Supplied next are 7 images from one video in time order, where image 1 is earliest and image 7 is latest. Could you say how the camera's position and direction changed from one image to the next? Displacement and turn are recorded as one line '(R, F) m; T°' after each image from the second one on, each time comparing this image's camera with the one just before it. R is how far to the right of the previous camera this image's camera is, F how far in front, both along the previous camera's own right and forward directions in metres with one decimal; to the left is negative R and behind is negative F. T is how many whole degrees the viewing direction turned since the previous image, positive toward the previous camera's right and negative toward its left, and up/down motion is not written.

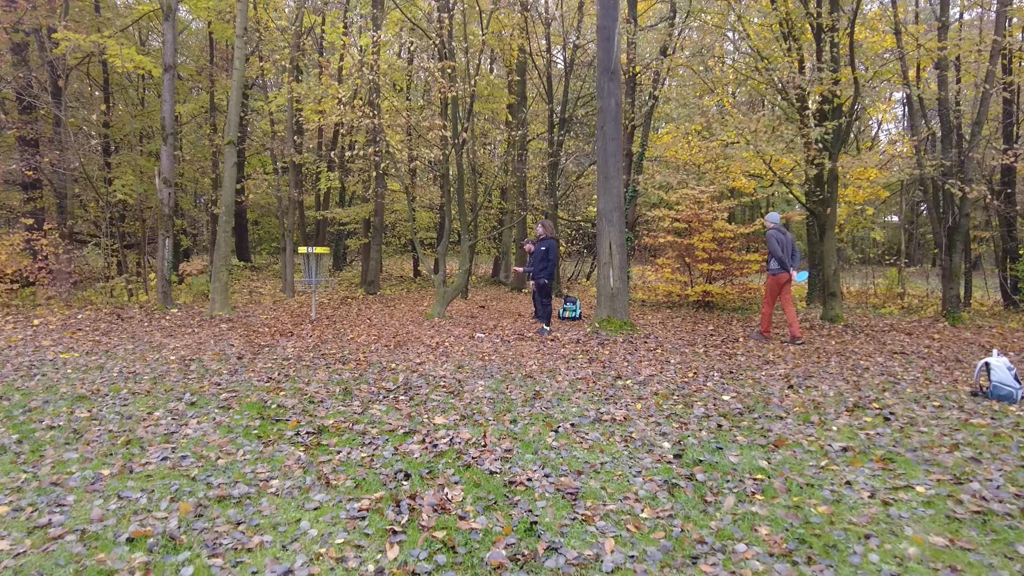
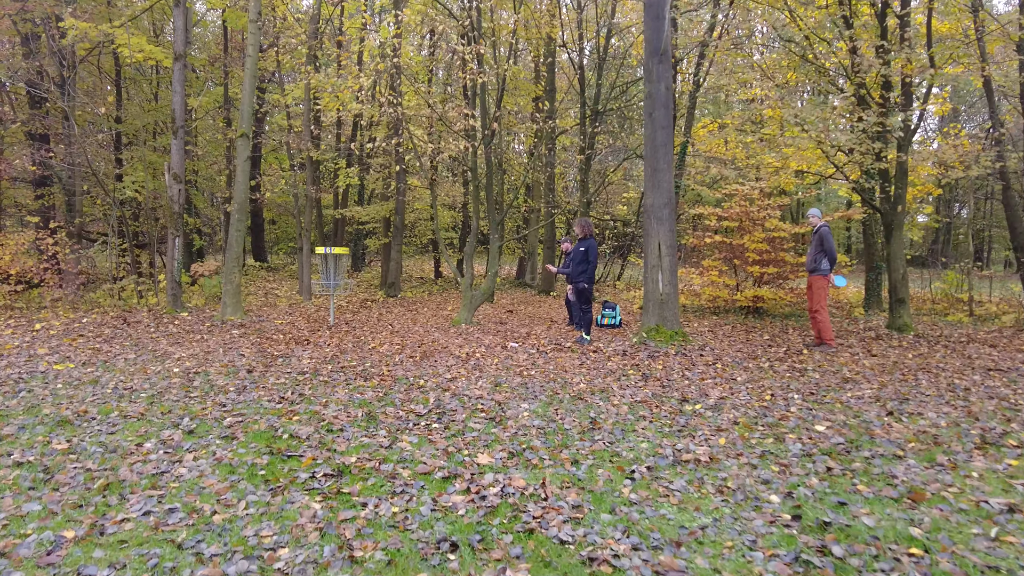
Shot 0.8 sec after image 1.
(-0.3, +0.8) m; -1°
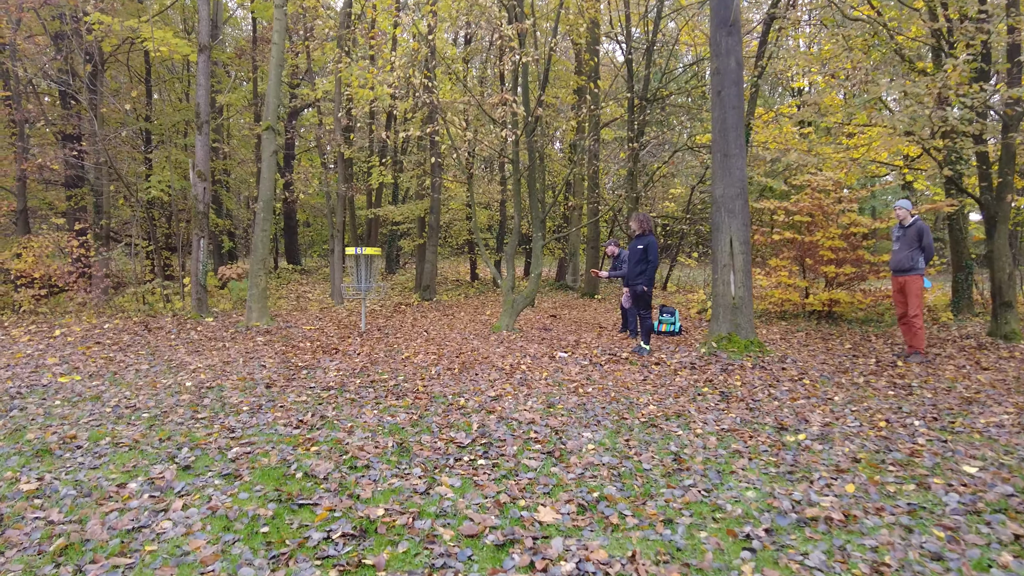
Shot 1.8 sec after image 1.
(-0.2, +0.8) m; -3°
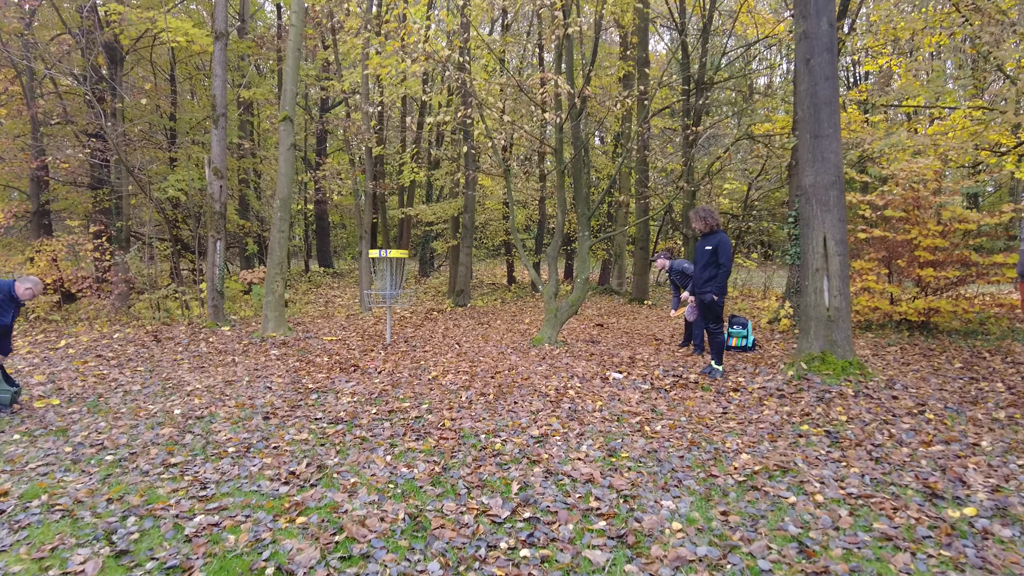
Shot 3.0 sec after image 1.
(-0.1, +1.0) m; -3°
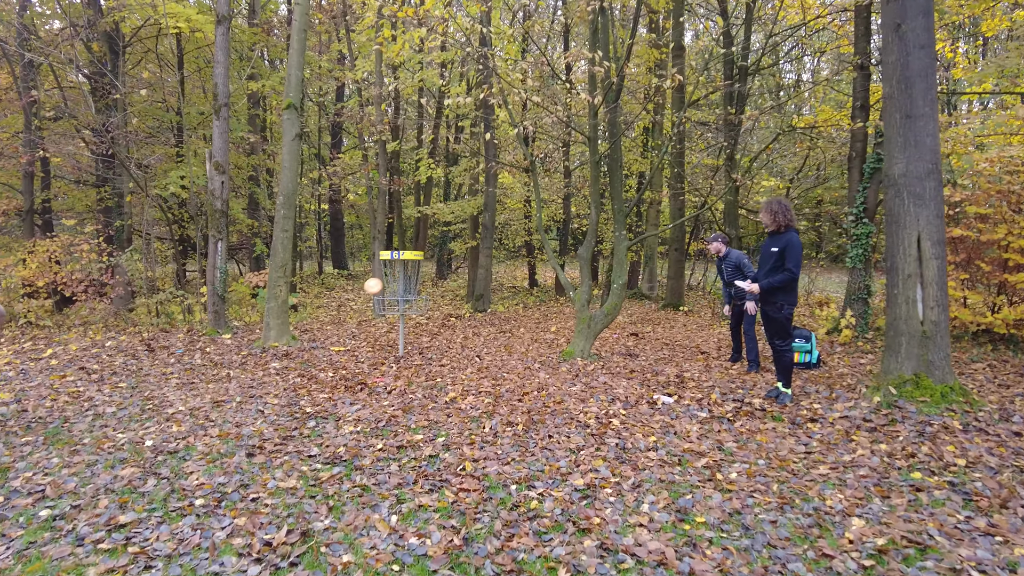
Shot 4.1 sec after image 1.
(-0.1, +0.8) m; -2°
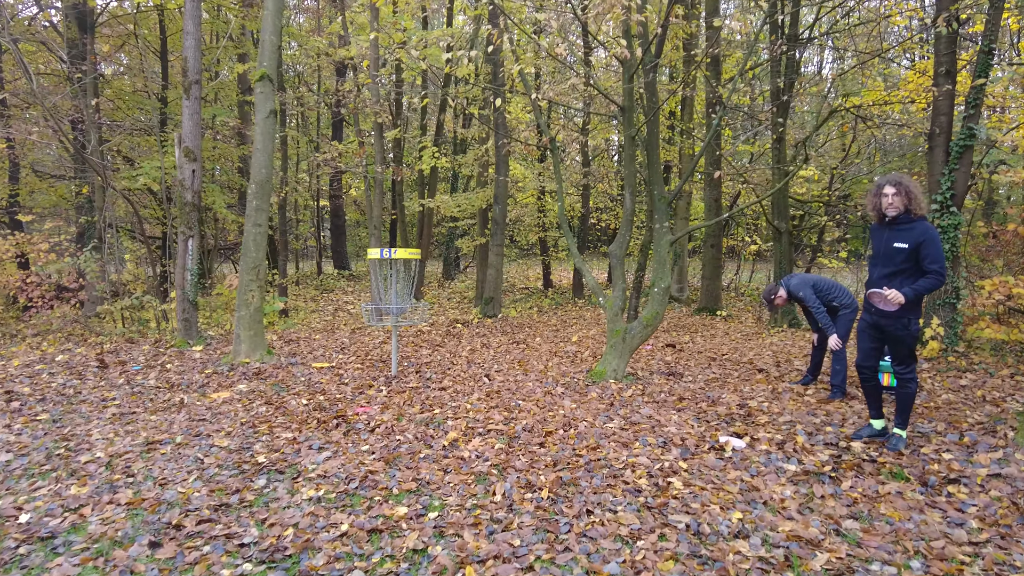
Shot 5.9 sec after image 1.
(0.0, +1.2) m; -1°
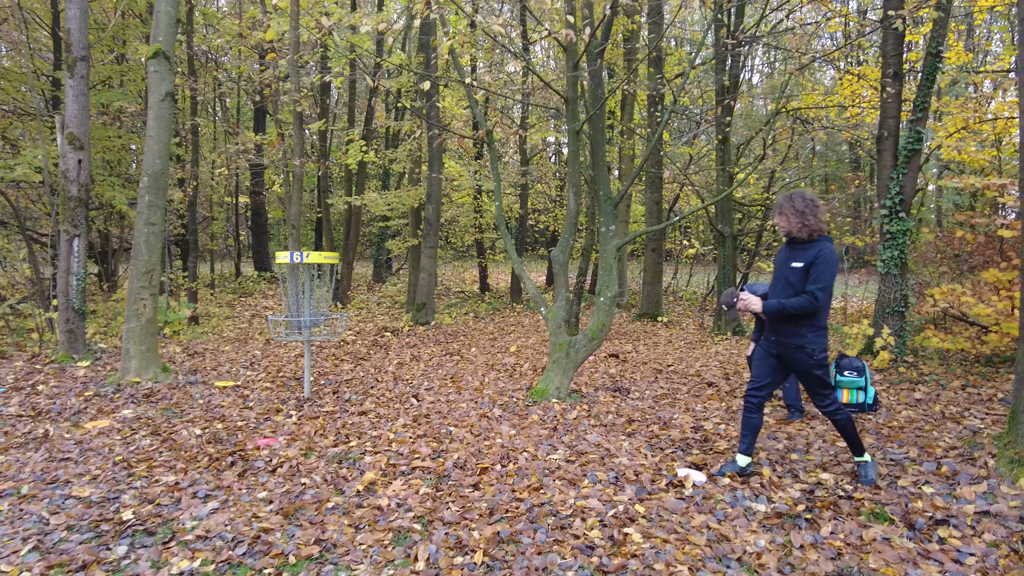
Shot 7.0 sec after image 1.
(0.0, +0.6) m; +6°
